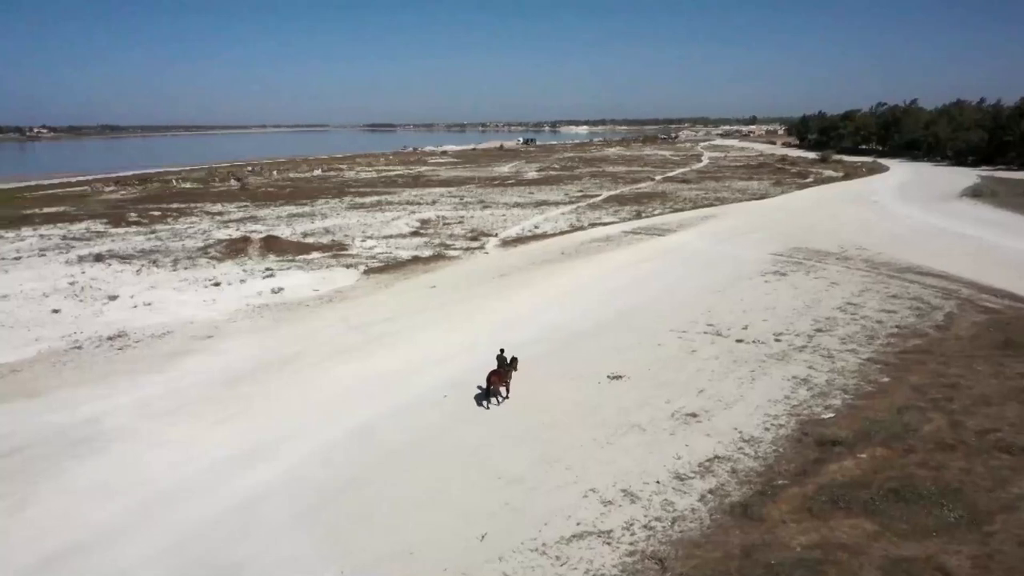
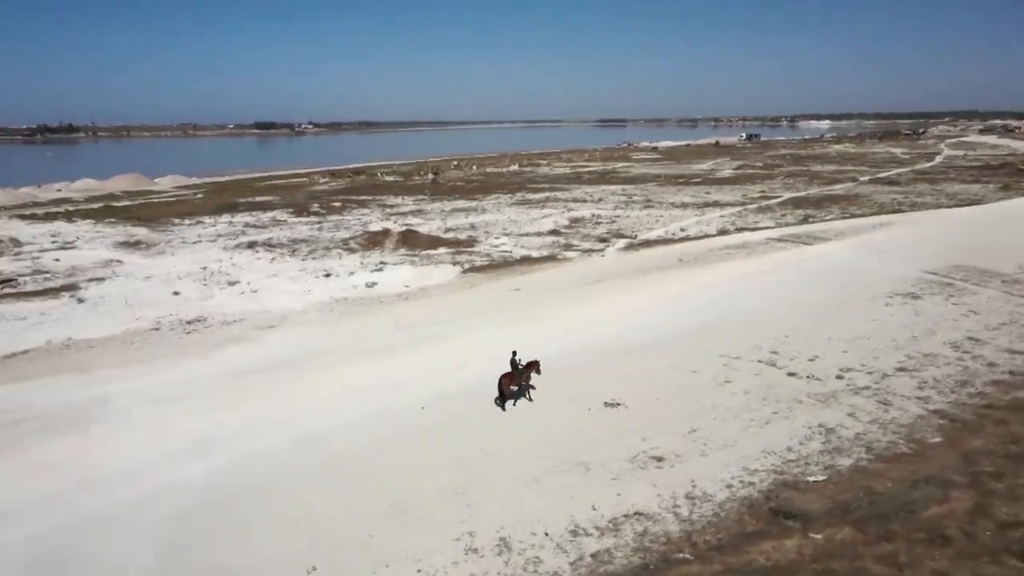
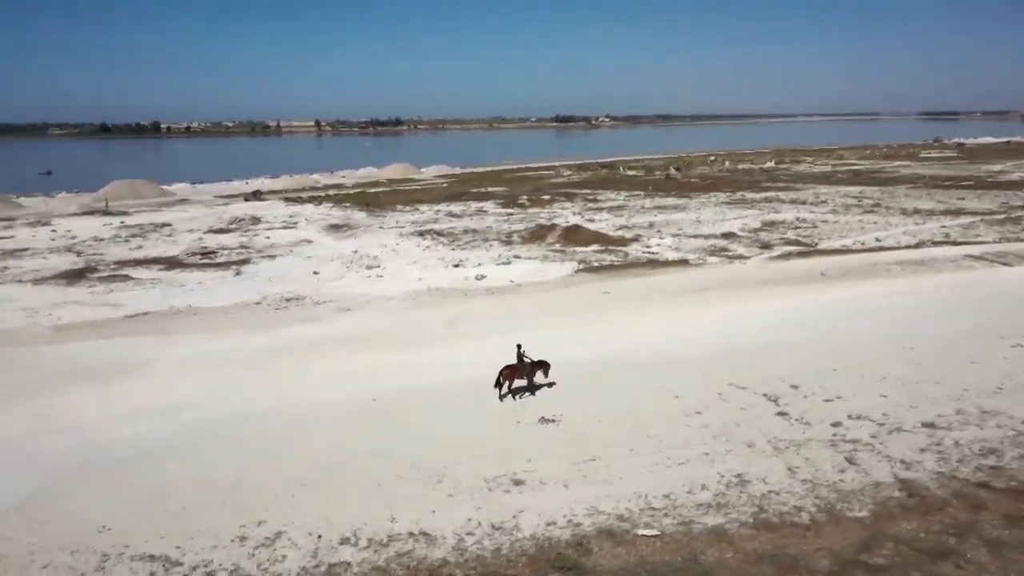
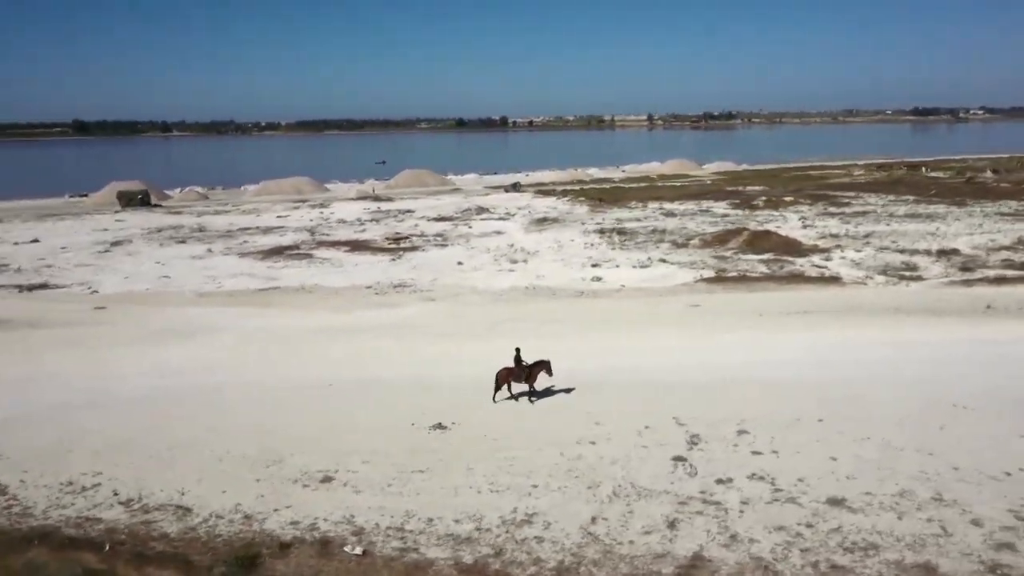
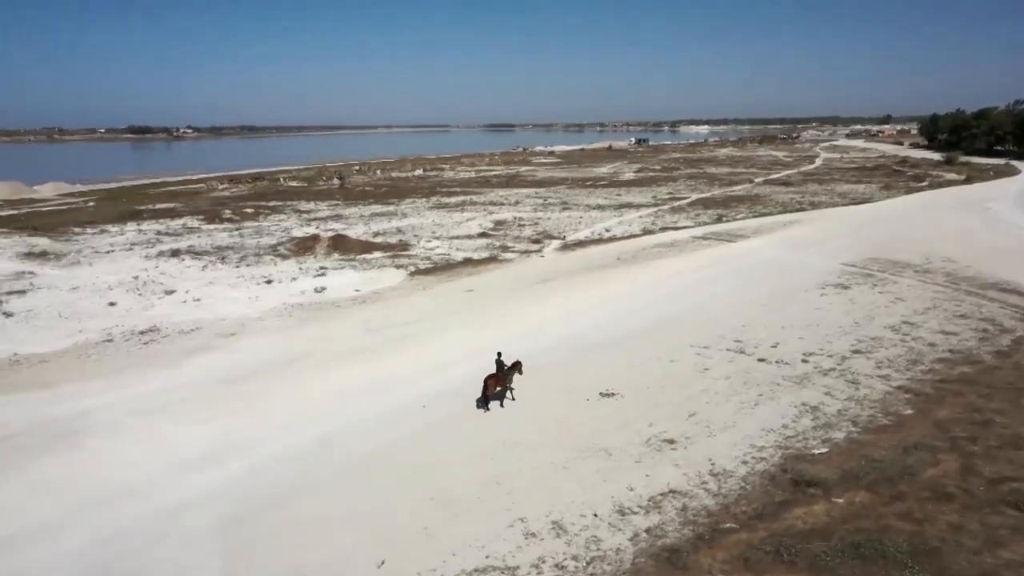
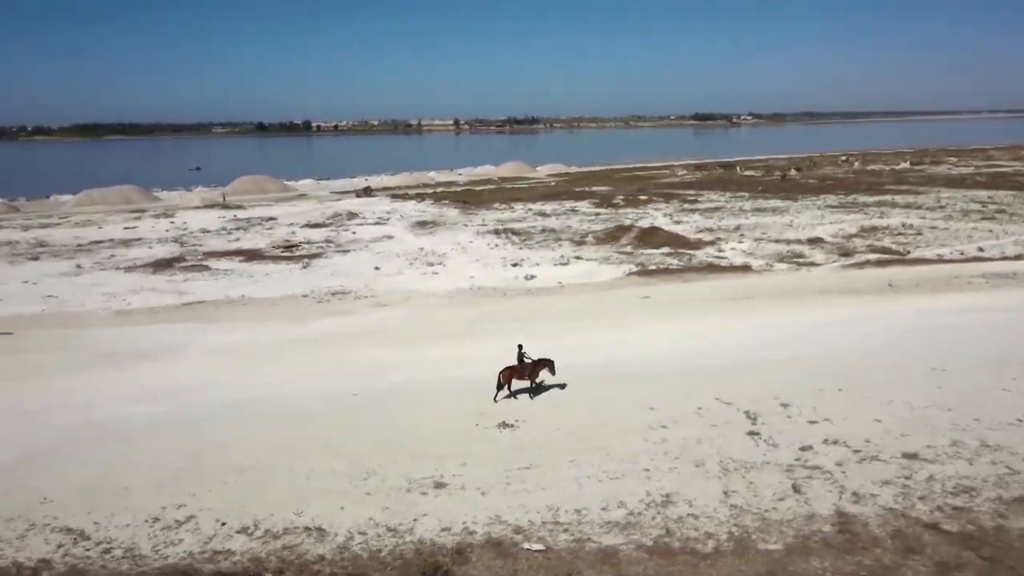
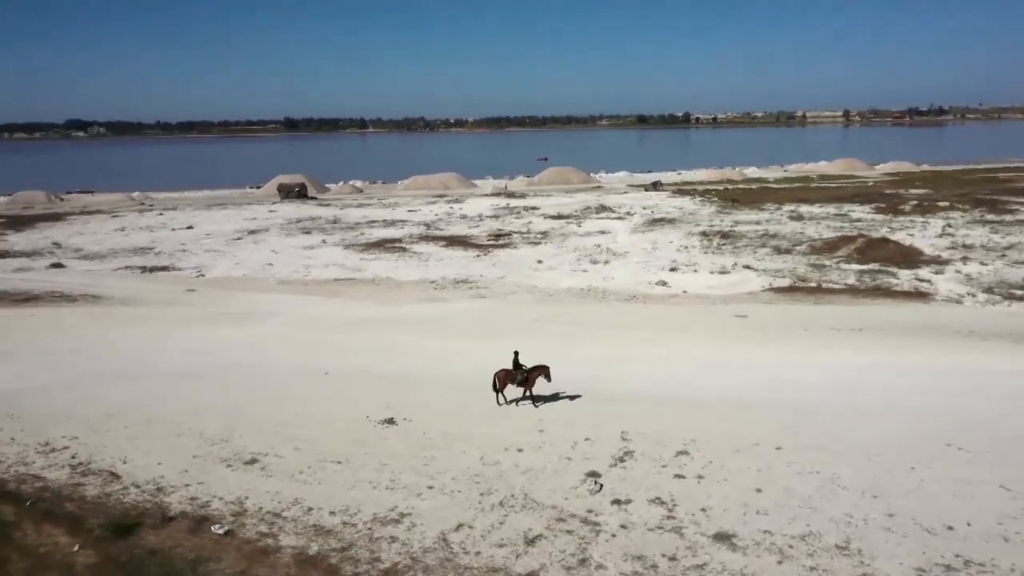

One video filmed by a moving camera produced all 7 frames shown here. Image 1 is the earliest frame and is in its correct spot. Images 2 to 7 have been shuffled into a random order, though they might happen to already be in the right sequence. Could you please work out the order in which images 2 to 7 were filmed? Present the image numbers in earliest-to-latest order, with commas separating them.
5, 2, 3, 6, 4, 7
